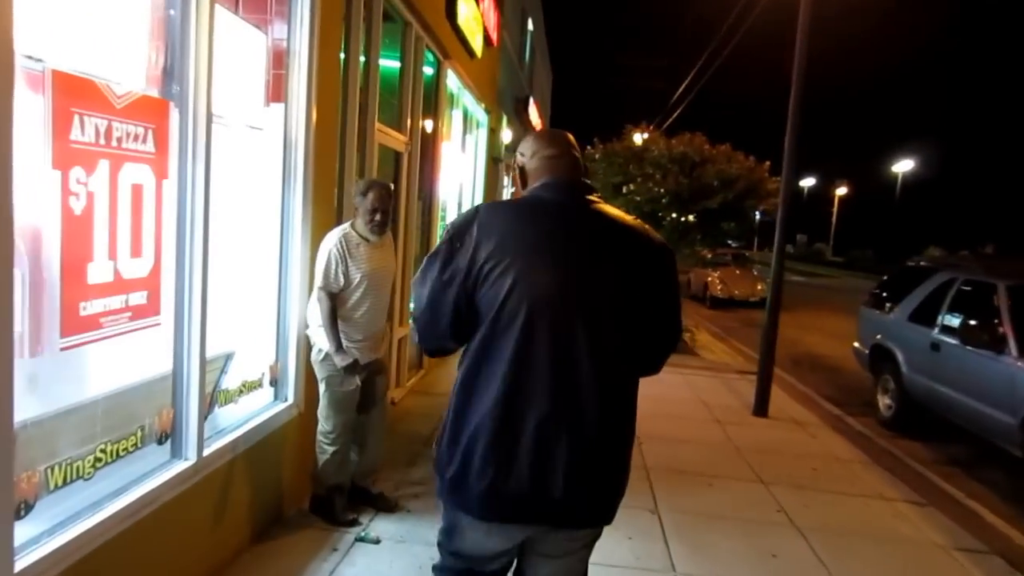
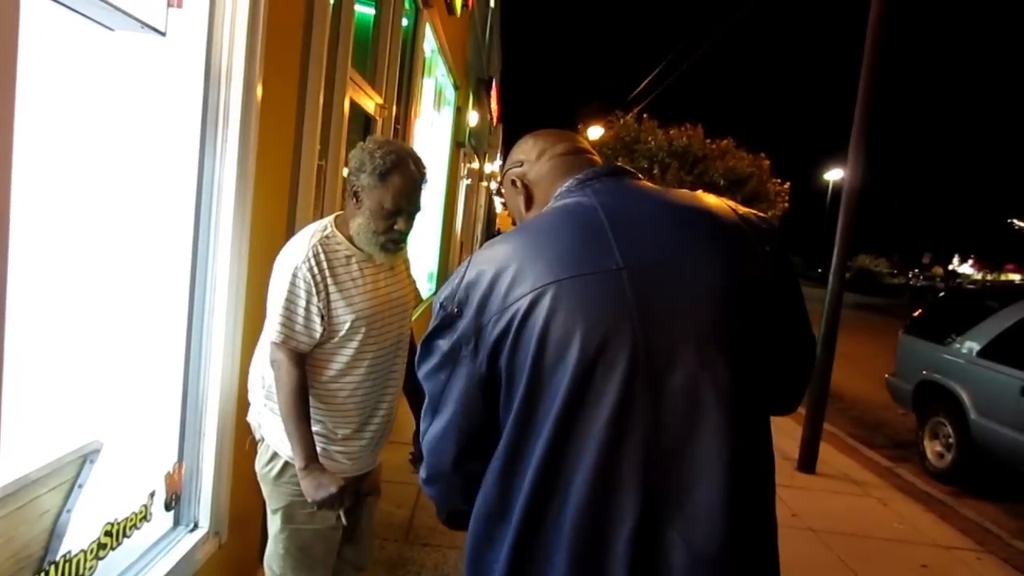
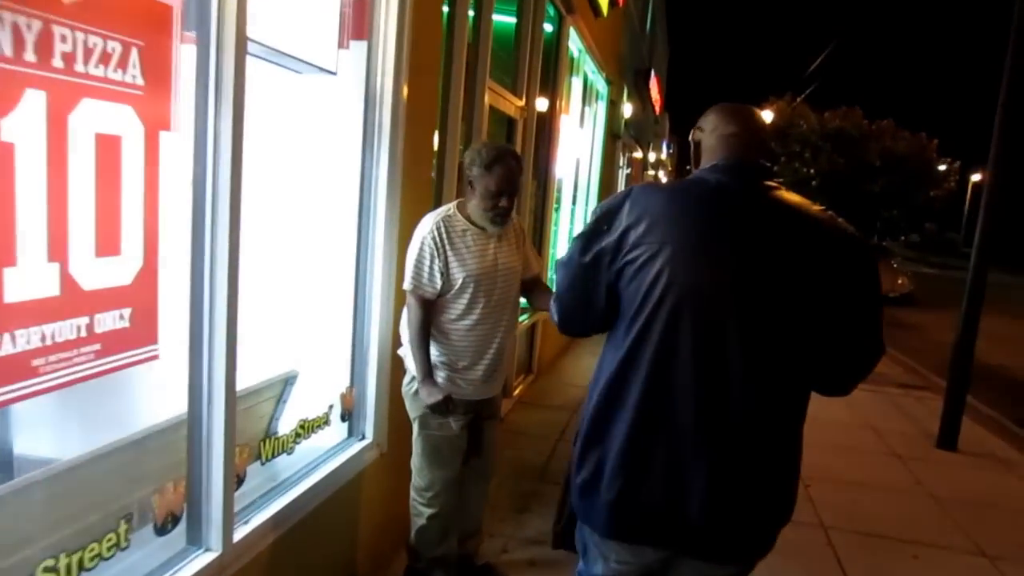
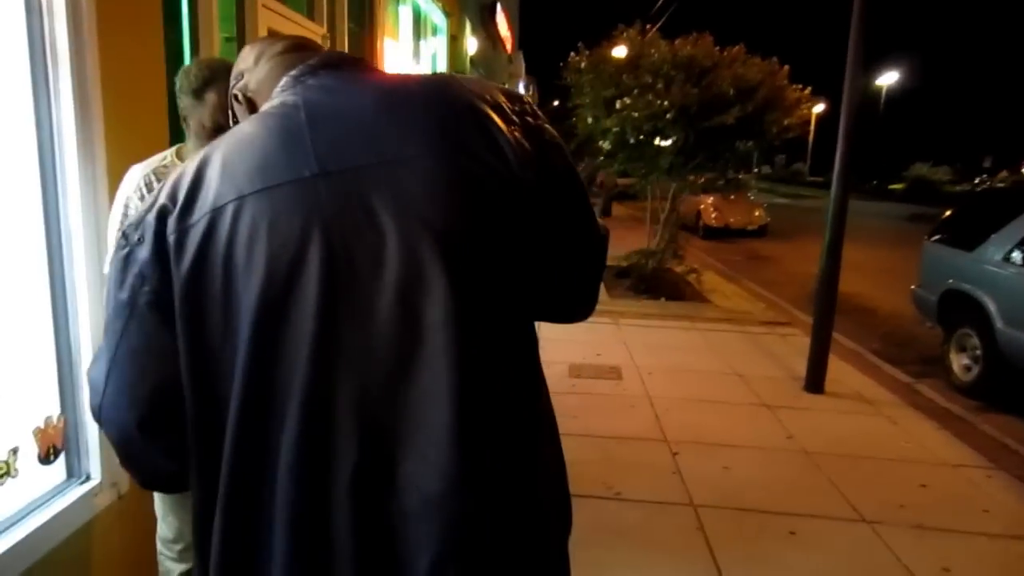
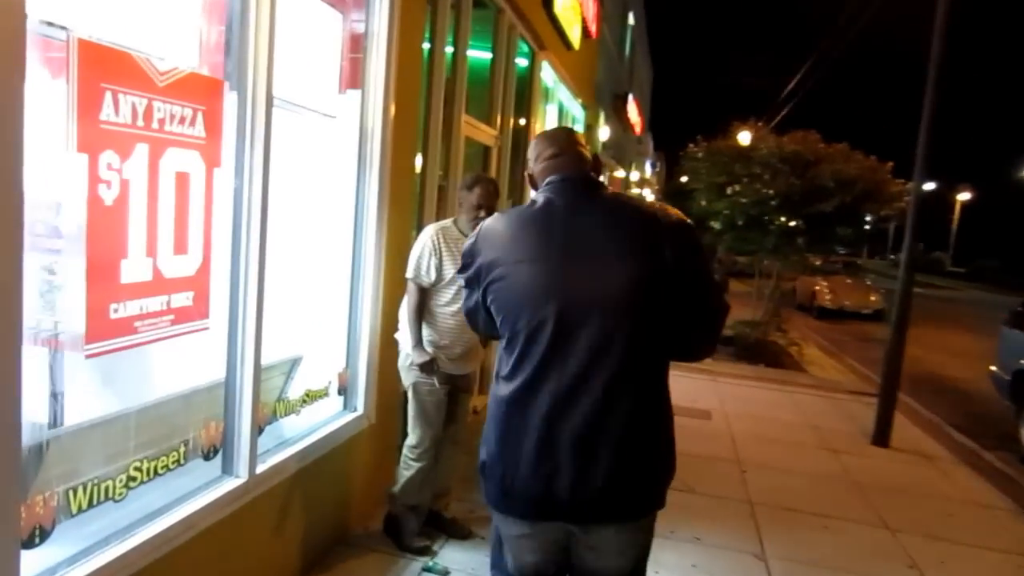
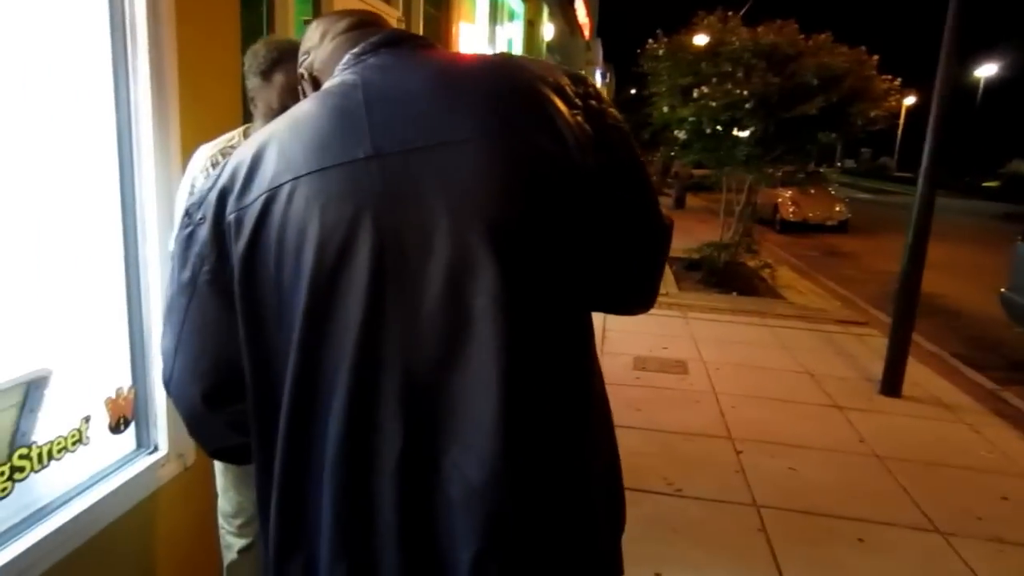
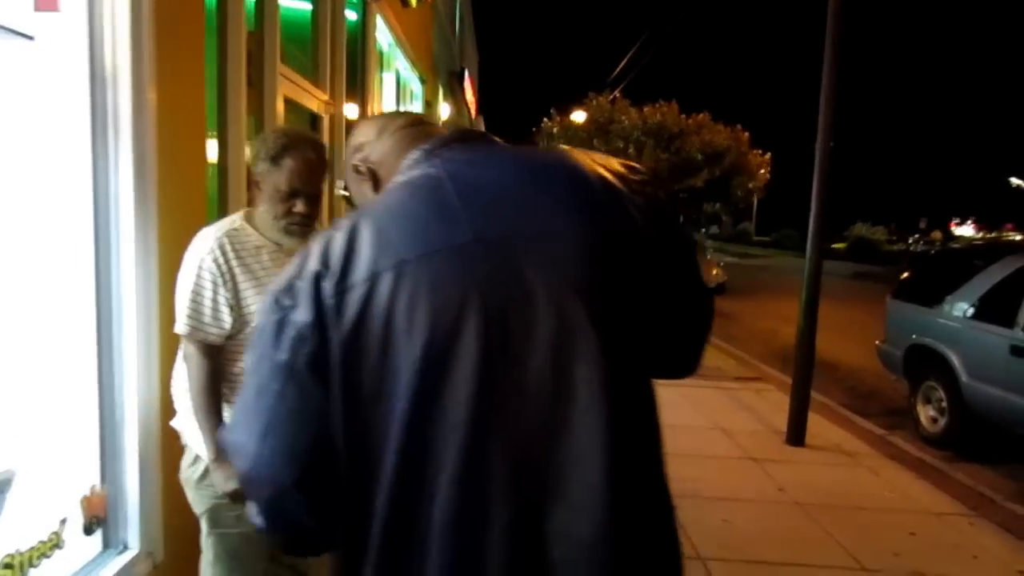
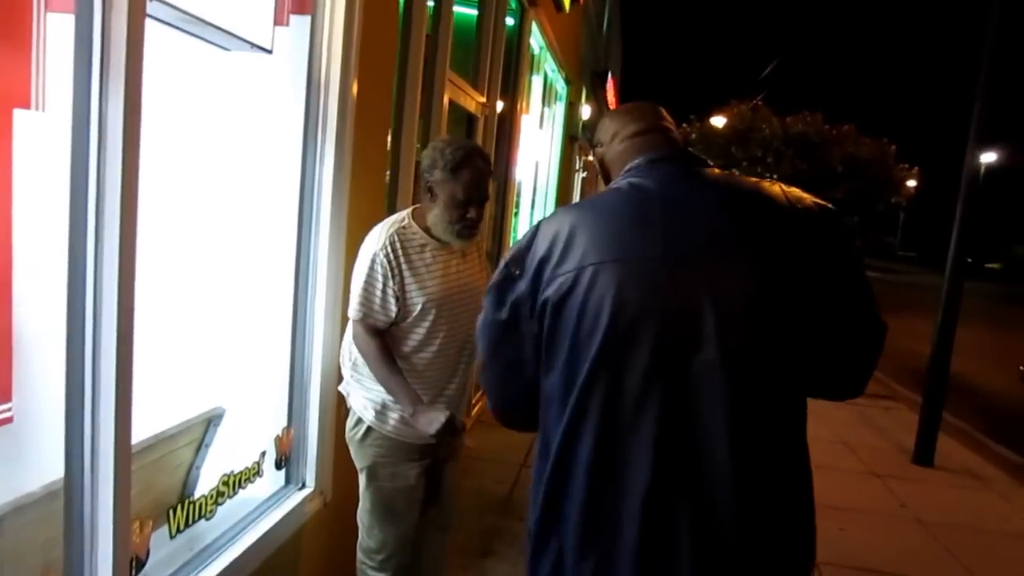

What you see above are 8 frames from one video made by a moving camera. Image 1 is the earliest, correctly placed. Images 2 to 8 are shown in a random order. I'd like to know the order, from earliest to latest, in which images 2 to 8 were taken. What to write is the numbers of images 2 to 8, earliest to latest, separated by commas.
5, 3, 8, 2, 7, 4, 6
